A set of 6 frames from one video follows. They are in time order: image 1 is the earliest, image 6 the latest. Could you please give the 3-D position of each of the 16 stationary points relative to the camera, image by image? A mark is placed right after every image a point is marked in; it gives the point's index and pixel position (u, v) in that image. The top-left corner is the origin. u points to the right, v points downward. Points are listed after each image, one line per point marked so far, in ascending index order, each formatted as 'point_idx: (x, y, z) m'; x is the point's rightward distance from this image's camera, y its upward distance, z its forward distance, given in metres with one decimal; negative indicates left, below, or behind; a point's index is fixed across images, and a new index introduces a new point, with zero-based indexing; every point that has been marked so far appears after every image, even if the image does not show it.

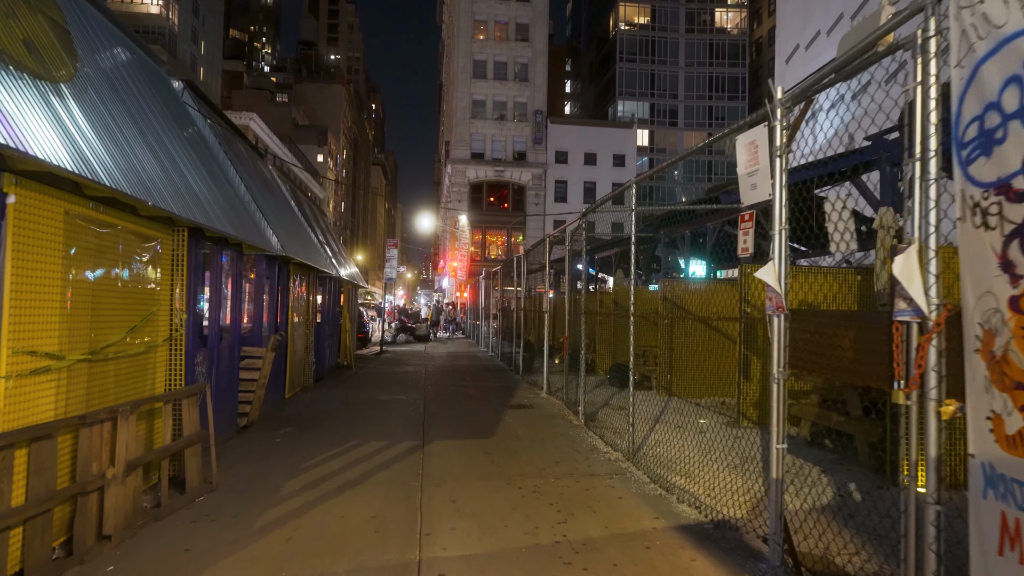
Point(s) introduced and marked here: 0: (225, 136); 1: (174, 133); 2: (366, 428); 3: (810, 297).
0: (-4.2, +2.2, +10.4) m
1: (-3.5, +1.6, +7.3) m
2: (-1.8, -1.7, +8.6) m
3: (+3.6, -0.1, +8.5) m
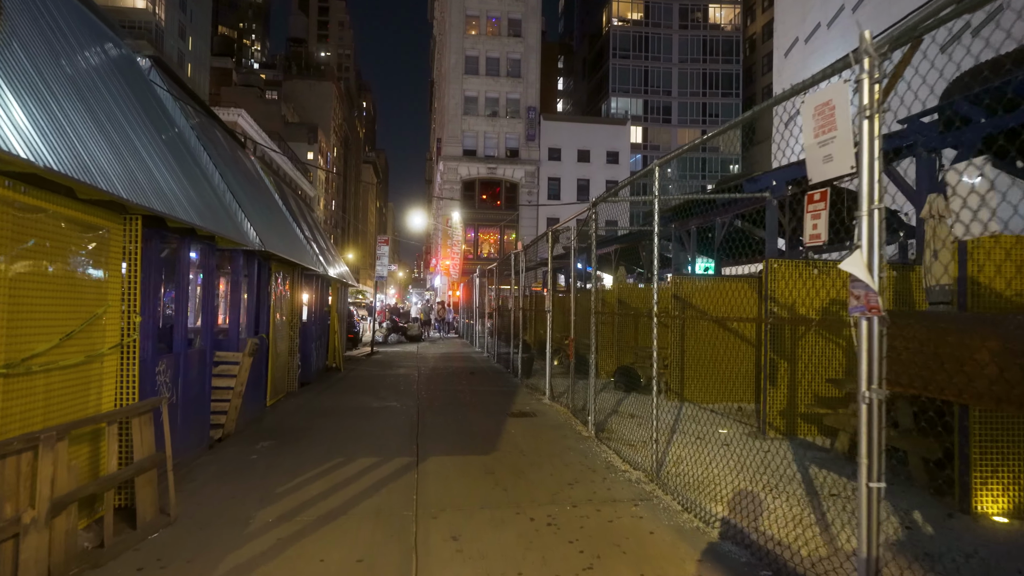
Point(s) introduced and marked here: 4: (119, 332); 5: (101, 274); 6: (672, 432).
0: (-4.2, +2.2, +9.6) m
1: (-3.4, +1.6, +6.4) m
2: (-1.7, -1.7, +7.8) m
3: (+3.6, -0.1, +7.8) m
4: (-2.7, -0.3, +4.9) m
5: (-2.7, +0.1, +4.7) m
6: (+1.8, -1.6, +8.0) m
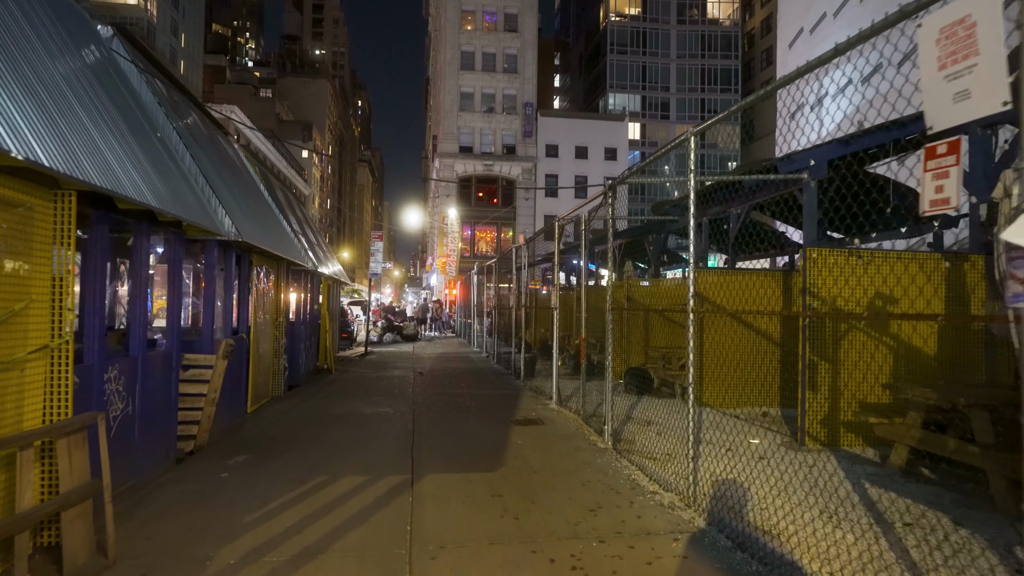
0: (-4.1, +2.3, +8.7) m
1: (-3.4, +1.7, +5.6) m
2: (-1.7, -1.6, +6.9) m
3: (+3.7, 0.0, +6.9) m
4: (-2.6, -0.3, +4.1) m
5: (-2.6, +0.1, +3.8) m
6: (+1.9, -1.6, +7.1) m
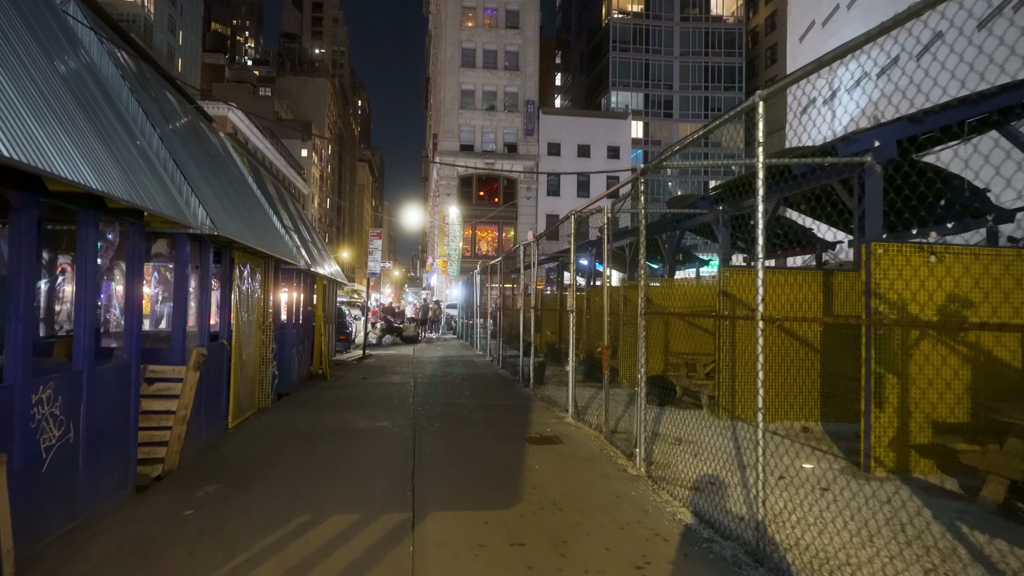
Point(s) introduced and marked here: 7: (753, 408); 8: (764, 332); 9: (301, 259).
0: (-4.0, +2.3, +7.7) m
1: (-3.2, +1.7, +4.6) m
2: (-1.5, -1.6, +6.0) m
3: (+3.8, 0.0, +6.0) m
4: (-2.5, -0.3, +3.1) m
5: (-2.5, +0.1, +2.9) m
6: (+2.0, -1.6, +6.2) m
7: (+3.0, -1.5, +8.8) m
8: (+3.1, -0.5, +8.8) m
9: (-3.5, +0.5, +11.9) m
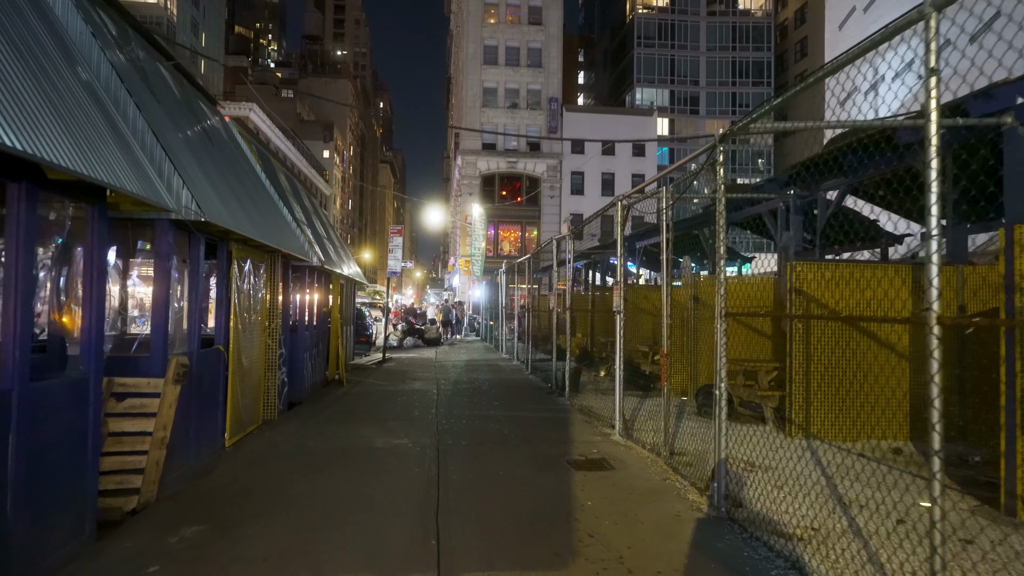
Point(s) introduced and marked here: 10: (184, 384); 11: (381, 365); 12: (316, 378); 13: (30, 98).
0: (-3.6, +2.3, +6.7) m
1: (-2.9, +1.7, +3.6) m
2: (-1.2, -1.6, +4.9) m
3: (+4.1, 0.0, +4.8) m
4: (-2.3, -0.2, +2.1) m
5: (-2.3, +0.2, +1.8) m
6: (+2.3, -1.5, +5.0) m
7: (+3.4, -1.5, +7.6) m
8: (+3.5, -0.5, +7.6) m
9: (-3.0, +0.5, +10.9) m
10: (-2.7, -0.8, +5.7) m
11: (-3.3, -1.9, +17.7) m
12: (-3.4, -1.6, +12.5) m
13: (-2.7, +1.1, +4.1) m
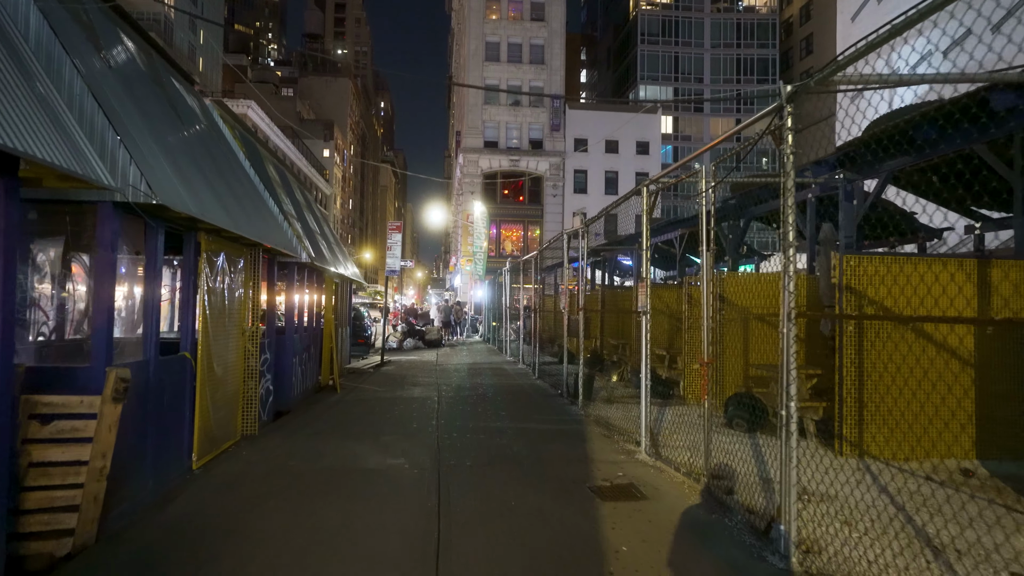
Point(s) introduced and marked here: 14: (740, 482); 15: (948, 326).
0: (-3.5, +2.3, +5.8) m
1: (-2.9, +1.7, +2.6) m
2: (-1.1, -1.6, +3.9) m
3: (+4.2, +0.1, +3.8) m
4: (-2.2, -0.2, +1.1) m
5: (-2.2, +0.2, +0.9) m
6: (+2.4, -1.5, +4.1) m
7: (+3.5, -1.4, +6.7) m
8: (+3.6, -0.5, +6.6) m
9: (-2.9, +0.5, +9.9) m
10: (-2.6, -0.8, +4.8) m
11: (-3.2, -1.9, +16.8) m
12: (-3.3, -1.6, +11.6) m
13: (-2.6, +1.2, +3.2) m
14: (+1.8, -1.5, +5.6) m
15: (+4.2, -0.4, +6.8) m
